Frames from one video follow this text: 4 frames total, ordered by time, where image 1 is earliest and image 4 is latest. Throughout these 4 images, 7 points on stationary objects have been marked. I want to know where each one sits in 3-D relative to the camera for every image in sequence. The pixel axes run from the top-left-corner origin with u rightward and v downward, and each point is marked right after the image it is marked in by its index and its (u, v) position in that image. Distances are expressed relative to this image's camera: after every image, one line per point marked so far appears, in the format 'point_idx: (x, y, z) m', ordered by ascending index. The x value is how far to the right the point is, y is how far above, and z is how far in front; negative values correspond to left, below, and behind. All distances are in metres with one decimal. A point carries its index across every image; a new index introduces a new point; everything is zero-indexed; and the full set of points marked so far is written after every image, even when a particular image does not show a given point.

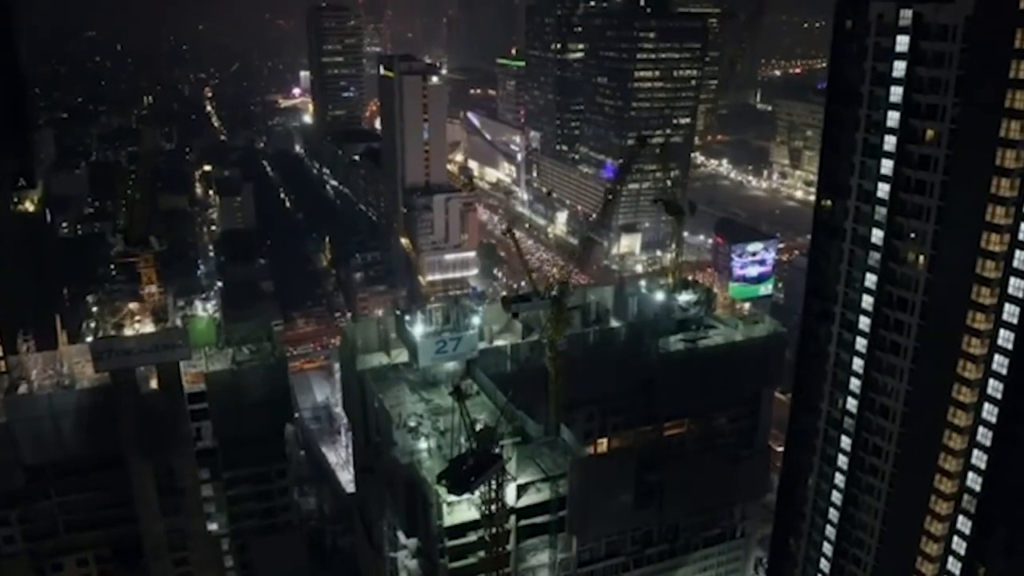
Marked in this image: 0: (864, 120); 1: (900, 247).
0: (+6.2, +3.0, +15.1) m
1: (+6.7, +0.7, +14.8) m
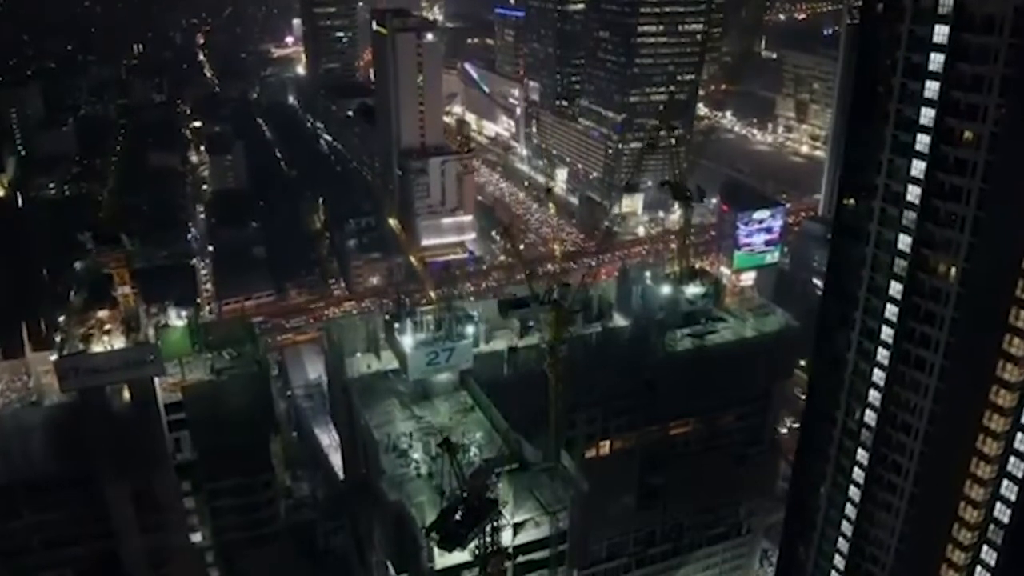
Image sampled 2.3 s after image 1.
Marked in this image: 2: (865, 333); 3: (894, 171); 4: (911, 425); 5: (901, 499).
0: (+6.2, +2.8, +13.8) m
1: (+6.7, +0.5, +13.6) m
2: (+6.3, -0.8, +15.2) m
3: (+6.3, +1.9, +14.0) m
4: (+6.8, -2.3, +14.5) m
5: (+6.8, -3.7, +14.9) m
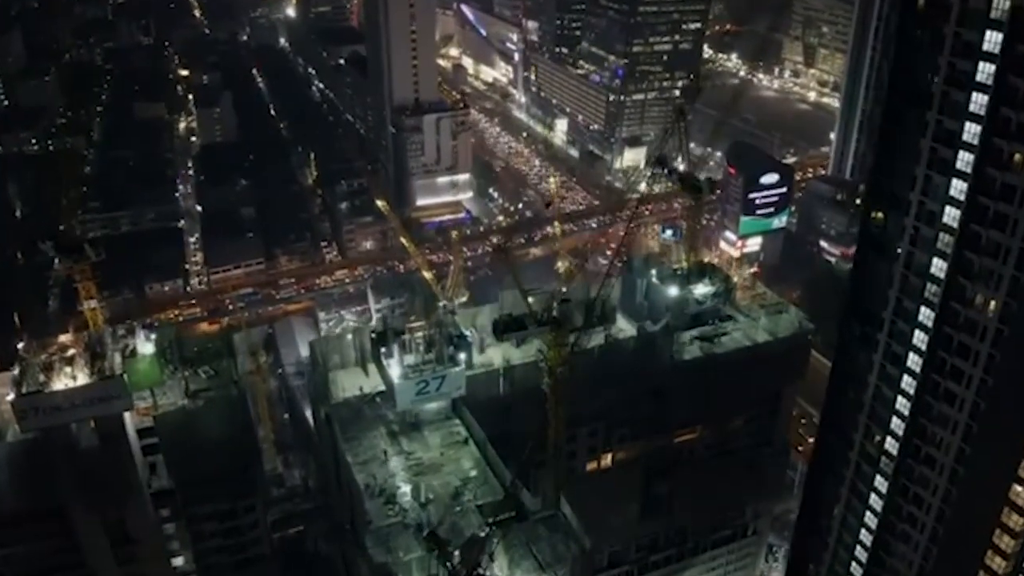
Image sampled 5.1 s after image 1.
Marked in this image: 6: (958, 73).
0: (+6.1, +2.3, +12.4) m
1: (+6.6, 0.0, +12.4) m
2: (+6.2, -1.1, +14.1) m
3: (+6.2, +1.5, +12.7) m
4: (+6.7, -2.7, +13.5) m
5: (+6.7, -4.0, +14.0) m
6: (+6.2, +3.0, +11.9) m
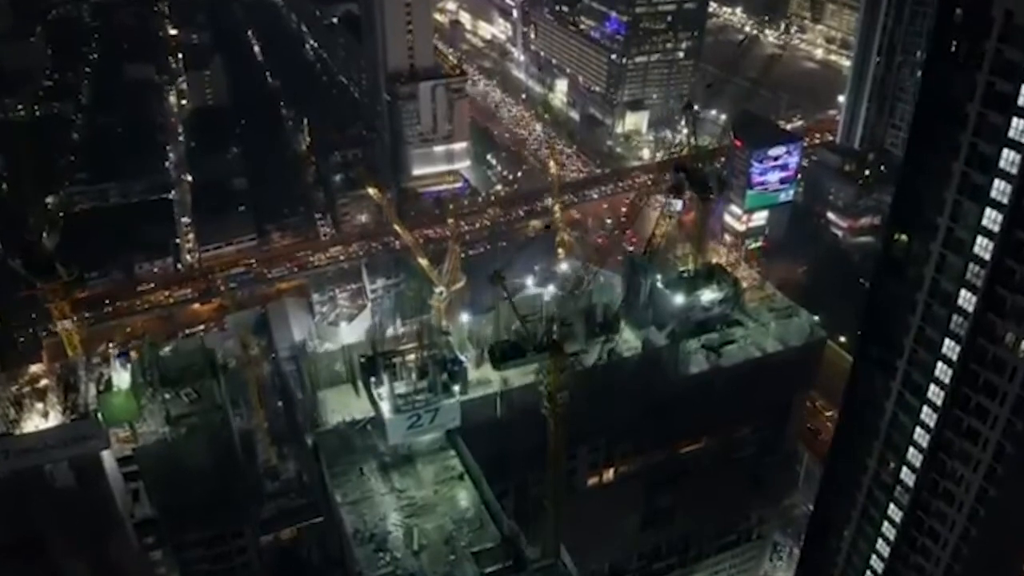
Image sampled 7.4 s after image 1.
0: (+6.0, +1.8, +11.4) m
1: (+6.6, -0.5, +11.6) m
2: (+6.2, -1.5, +13.3) m
3: (+6.1, +1.0, +11.8) m
4: (+6.7, -3.1, +12.9) m
5: (+6.7, -4.4, +13.4) m
6: (+6.1, +2.5, +10.9) m
